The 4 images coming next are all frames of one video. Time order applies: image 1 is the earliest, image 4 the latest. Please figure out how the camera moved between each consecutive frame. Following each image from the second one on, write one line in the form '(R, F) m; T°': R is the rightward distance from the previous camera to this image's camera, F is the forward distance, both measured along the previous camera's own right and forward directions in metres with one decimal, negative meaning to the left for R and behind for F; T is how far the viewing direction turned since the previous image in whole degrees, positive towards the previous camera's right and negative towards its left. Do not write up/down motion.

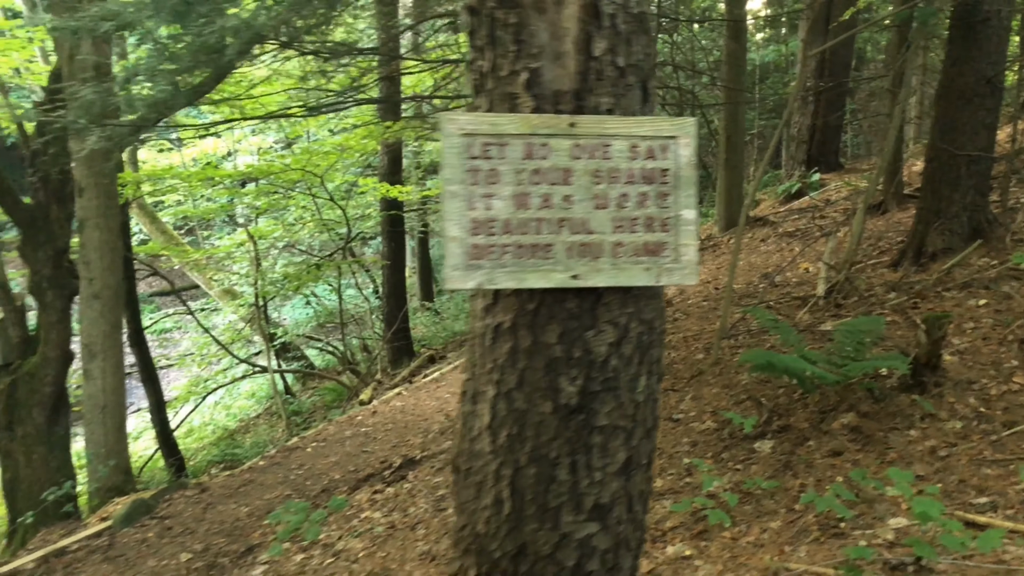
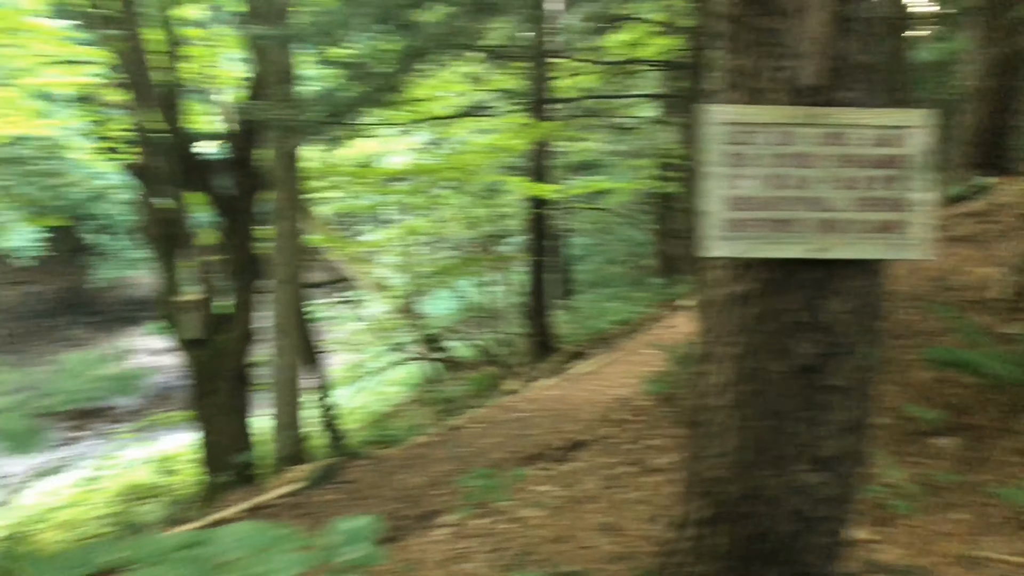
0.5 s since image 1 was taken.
(-0.1, -0.2) m; -9°
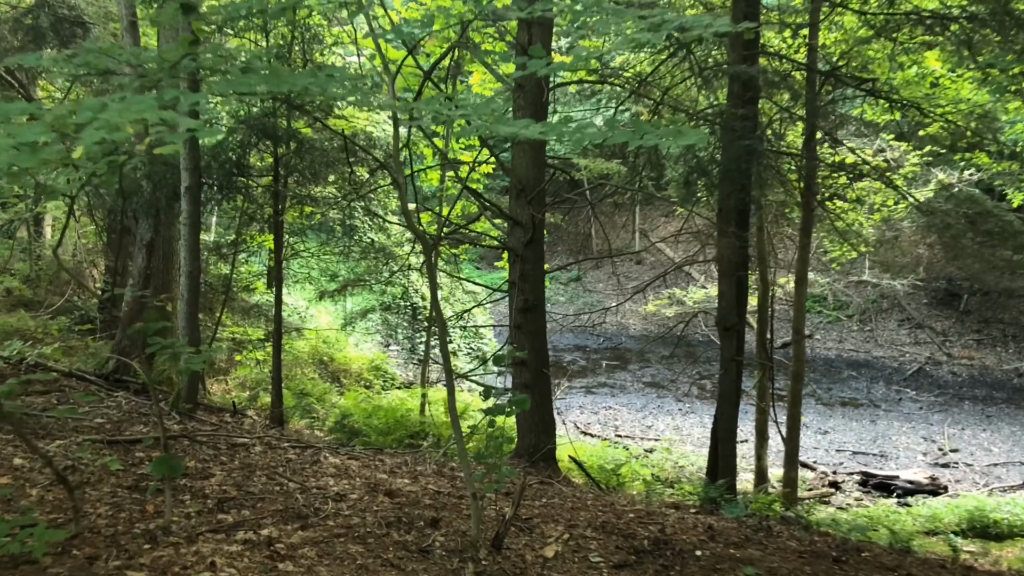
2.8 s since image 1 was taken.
(-1.0, +0.1) m; -60°
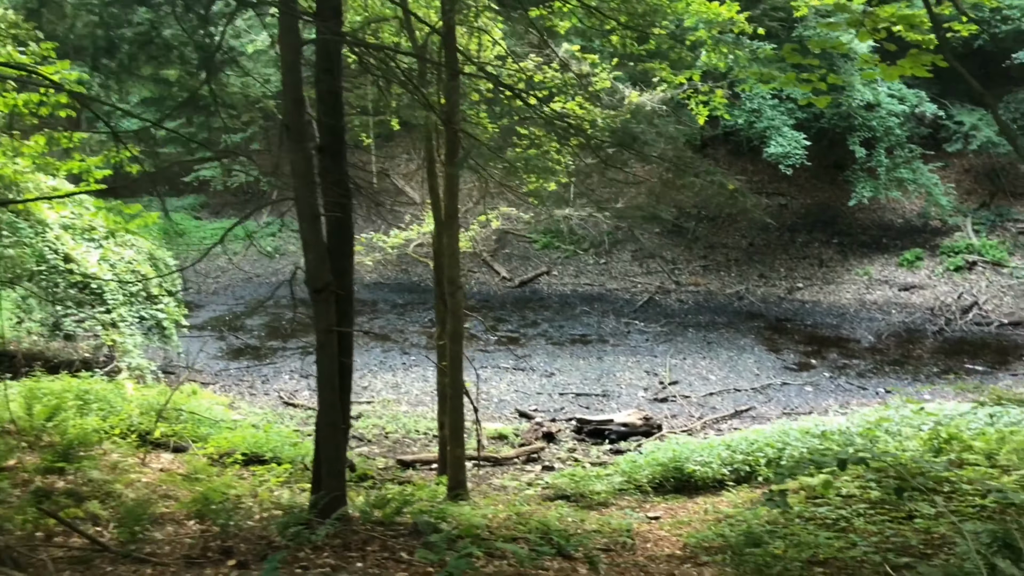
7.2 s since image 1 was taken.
(+1.5, +1.6) m; +14°
